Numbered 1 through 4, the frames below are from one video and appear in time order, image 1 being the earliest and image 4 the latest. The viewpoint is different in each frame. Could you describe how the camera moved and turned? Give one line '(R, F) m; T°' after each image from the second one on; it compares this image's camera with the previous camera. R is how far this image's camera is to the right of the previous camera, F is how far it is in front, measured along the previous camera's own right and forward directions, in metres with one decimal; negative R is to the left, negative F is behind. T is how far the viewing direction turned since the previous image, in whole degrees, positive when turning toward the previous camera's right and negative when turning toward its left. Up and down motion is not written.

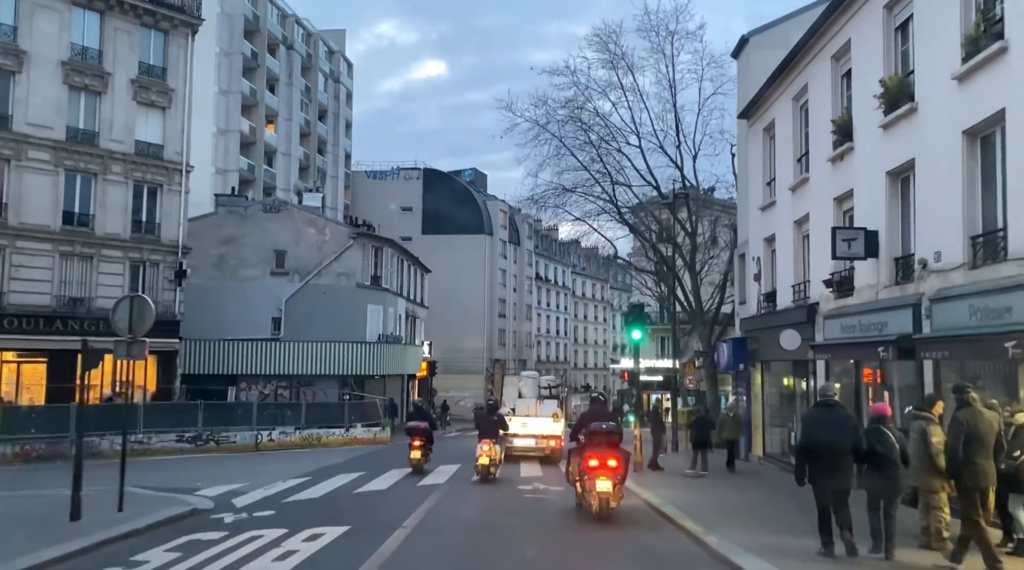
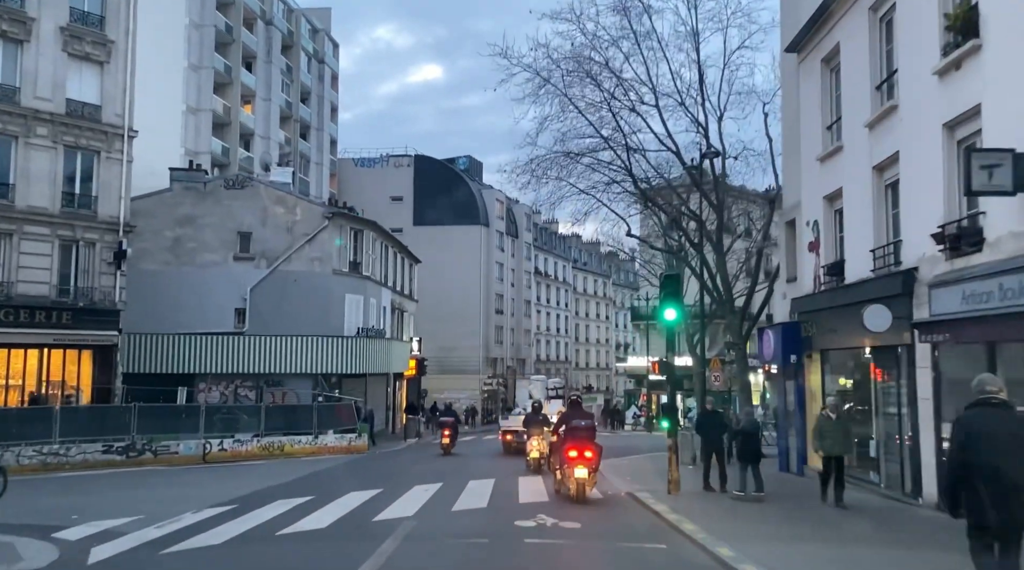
(+0.1, +4.7) m; 0°
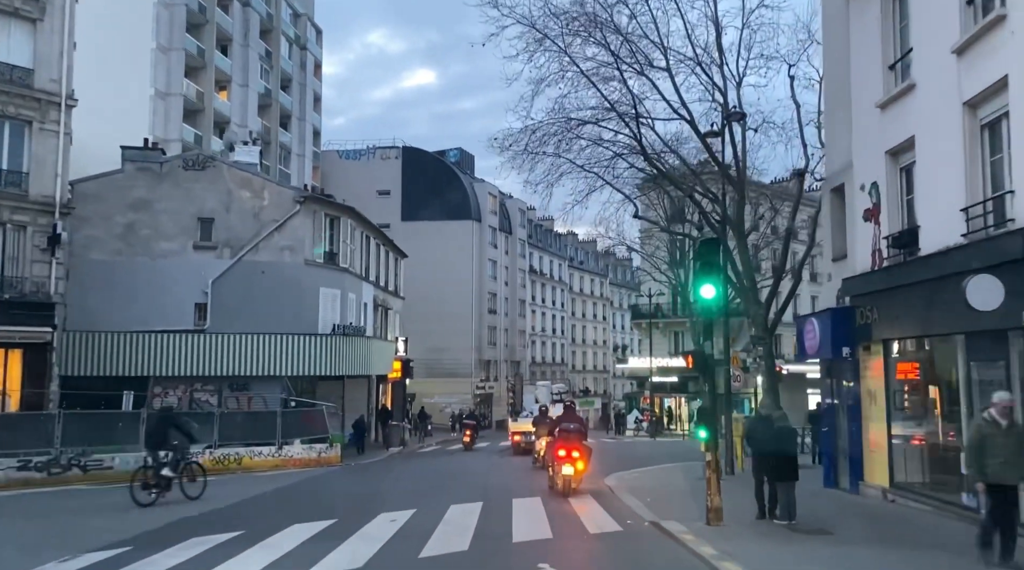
(0.0, +3.5) m; 0°
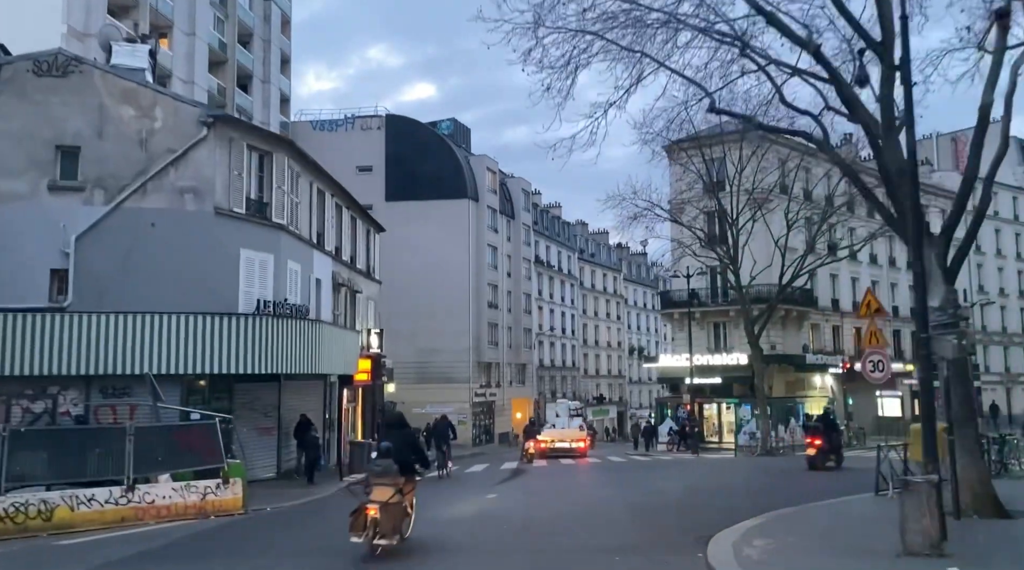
(0.0, +9.7) m; 0°
